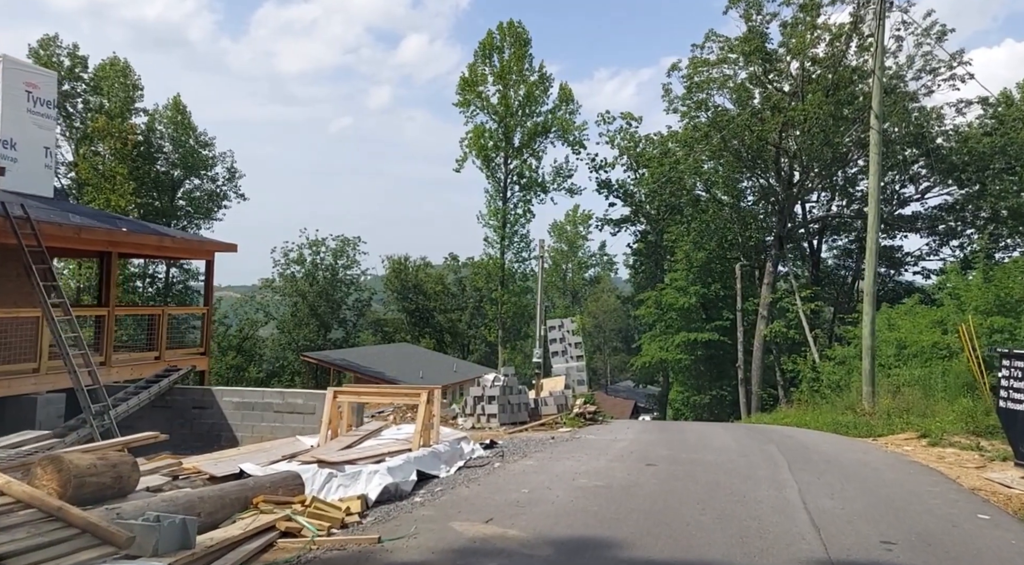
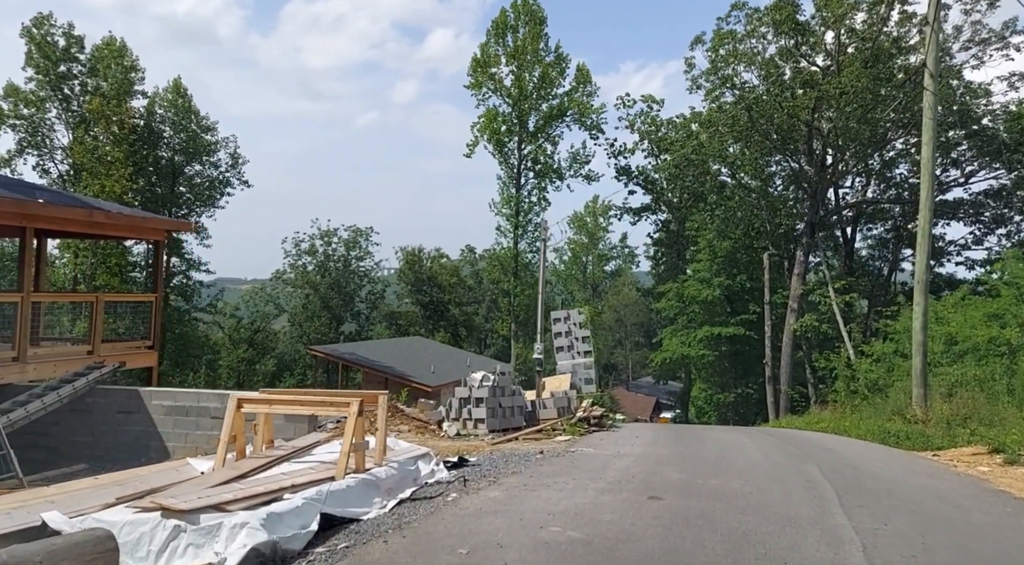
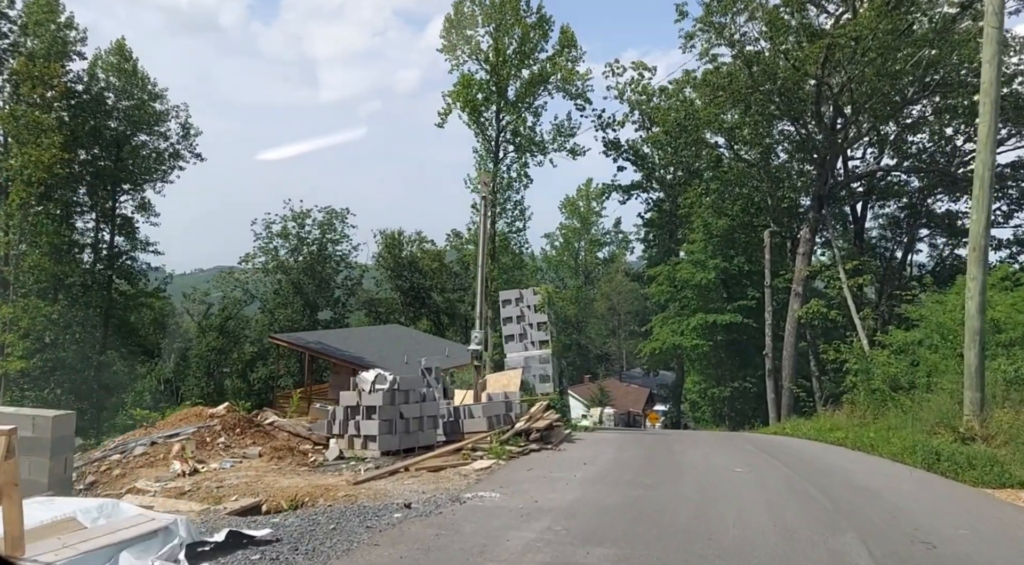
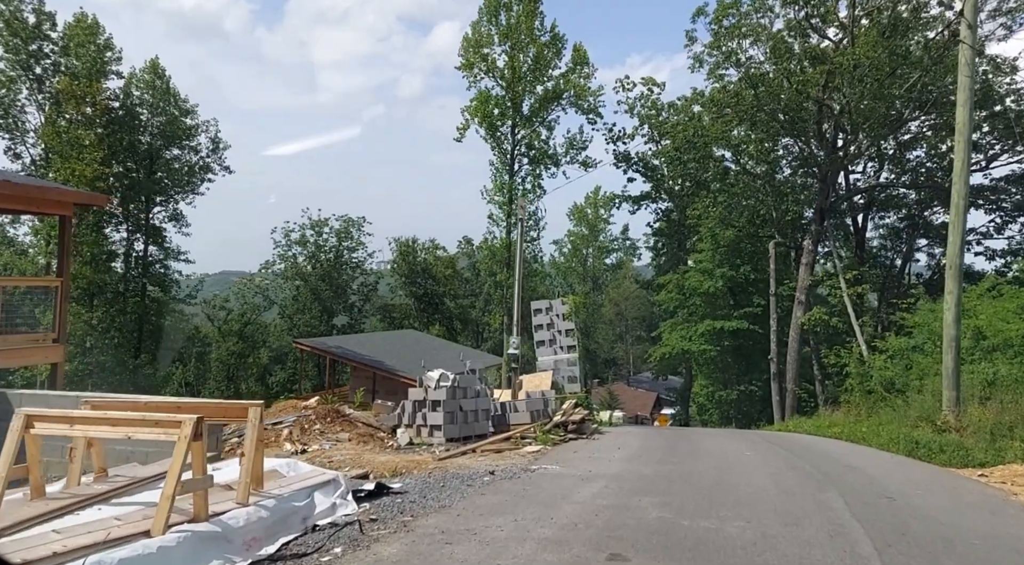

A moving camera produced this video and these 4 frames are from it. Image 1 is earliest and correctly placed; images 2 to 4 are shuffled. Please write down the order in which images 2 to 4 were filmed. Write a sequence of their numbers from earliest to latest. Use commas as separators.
2, 4, 3
